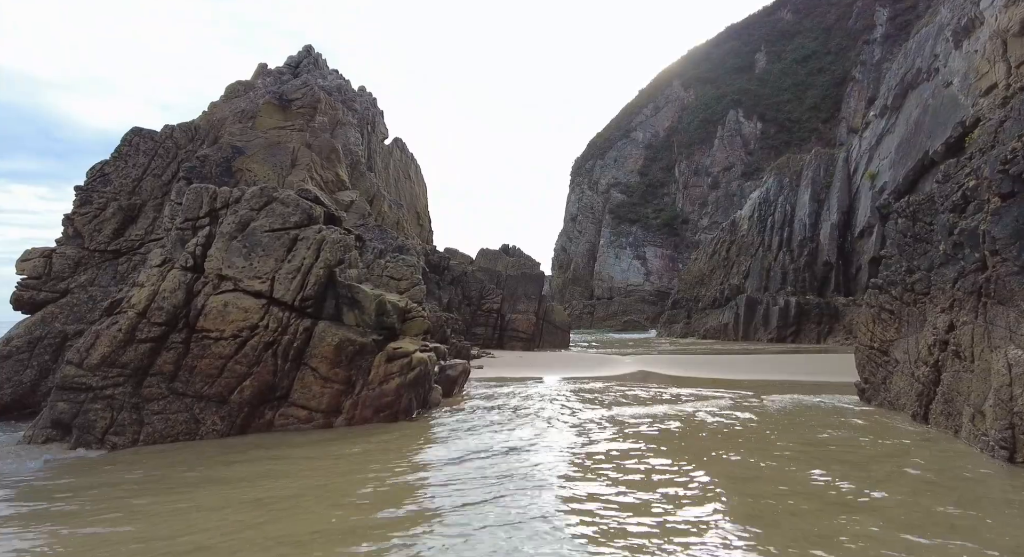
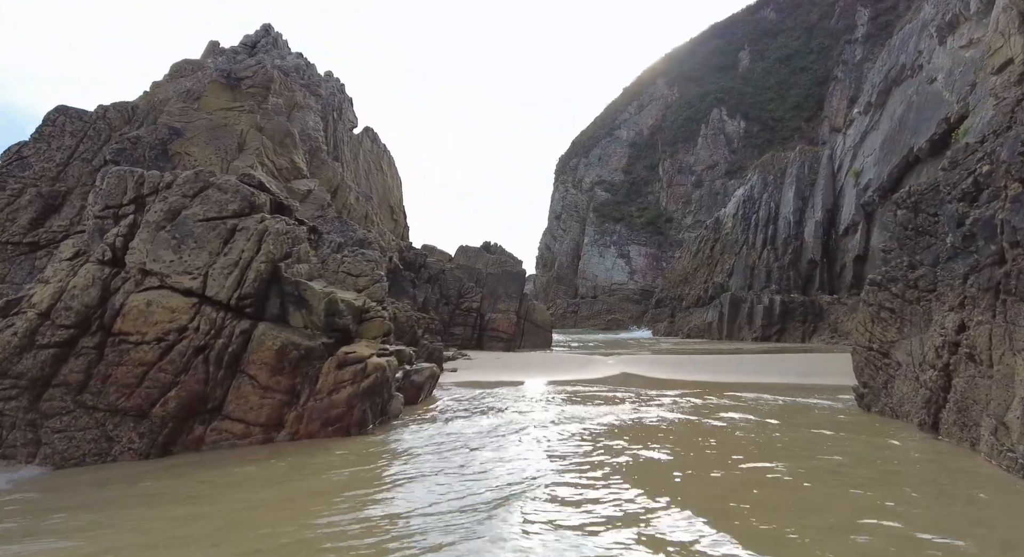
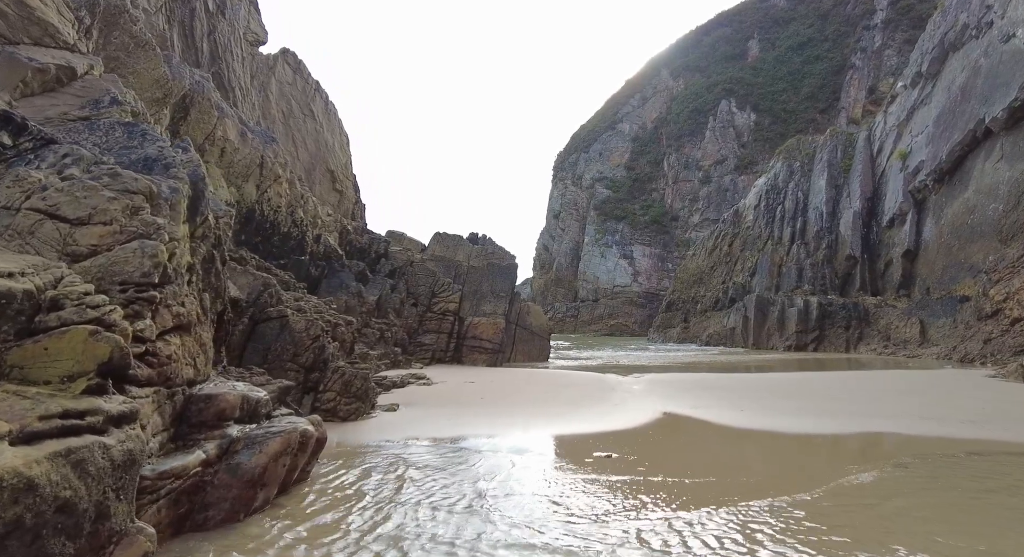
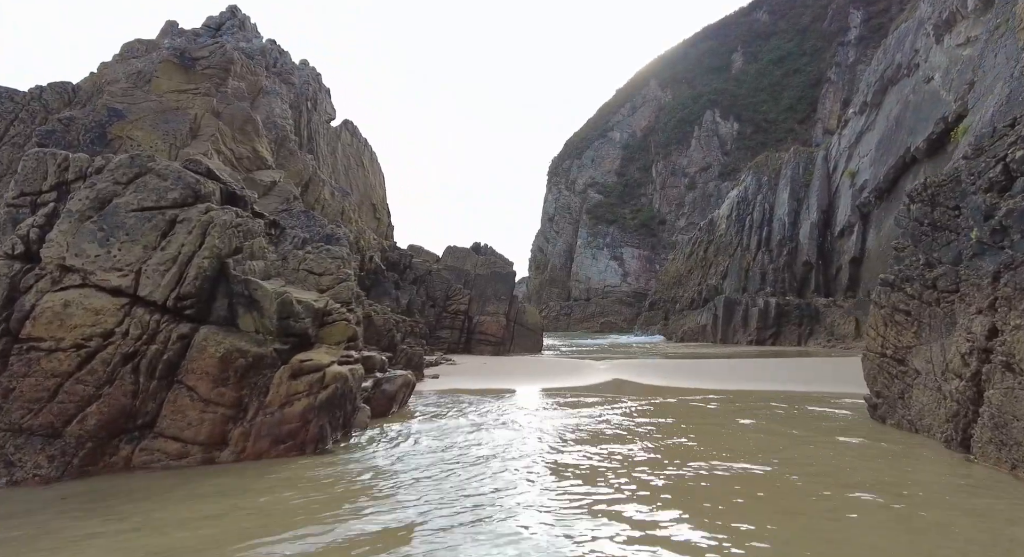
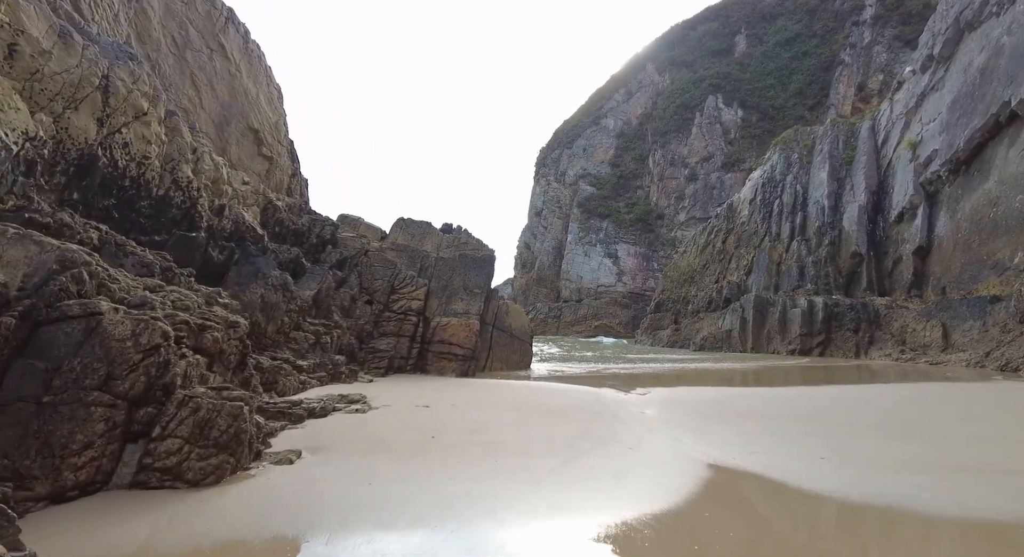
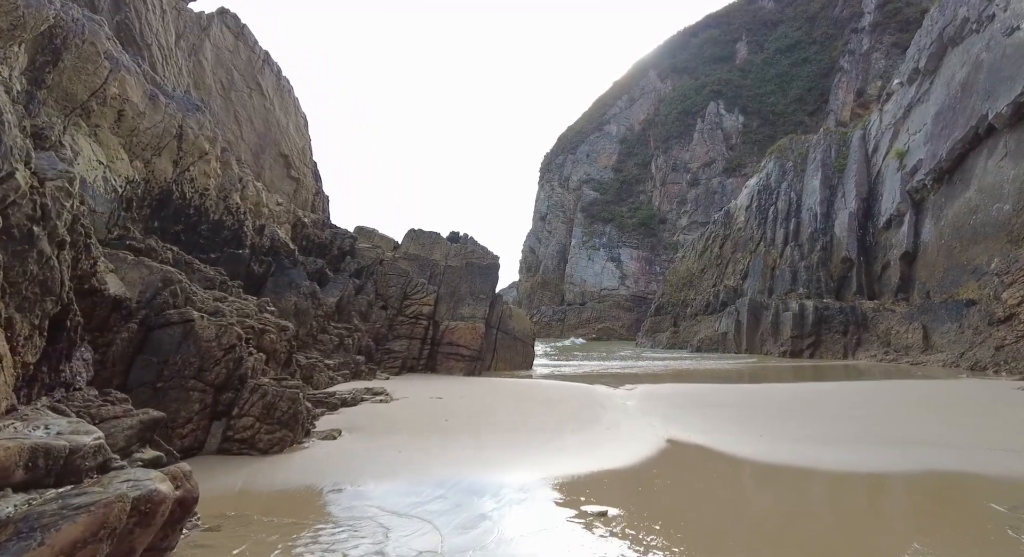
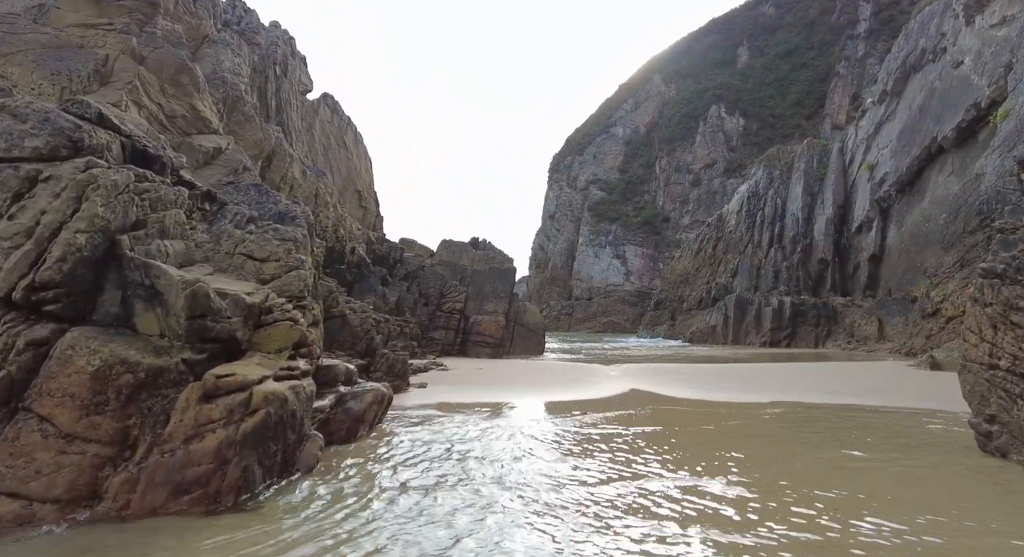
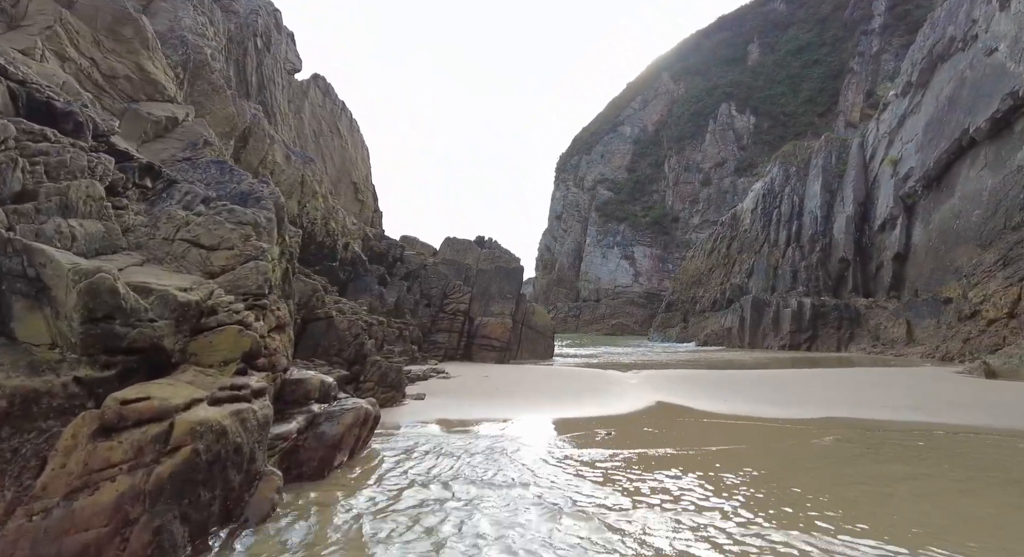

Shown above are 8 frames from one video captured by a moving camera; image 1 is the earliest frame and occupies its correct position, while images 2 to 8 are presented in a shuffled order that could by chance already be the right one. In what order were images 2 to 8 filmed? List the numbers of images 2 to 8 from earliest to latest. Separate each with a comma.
2, 4, 7, 8, 3, 6, 5
